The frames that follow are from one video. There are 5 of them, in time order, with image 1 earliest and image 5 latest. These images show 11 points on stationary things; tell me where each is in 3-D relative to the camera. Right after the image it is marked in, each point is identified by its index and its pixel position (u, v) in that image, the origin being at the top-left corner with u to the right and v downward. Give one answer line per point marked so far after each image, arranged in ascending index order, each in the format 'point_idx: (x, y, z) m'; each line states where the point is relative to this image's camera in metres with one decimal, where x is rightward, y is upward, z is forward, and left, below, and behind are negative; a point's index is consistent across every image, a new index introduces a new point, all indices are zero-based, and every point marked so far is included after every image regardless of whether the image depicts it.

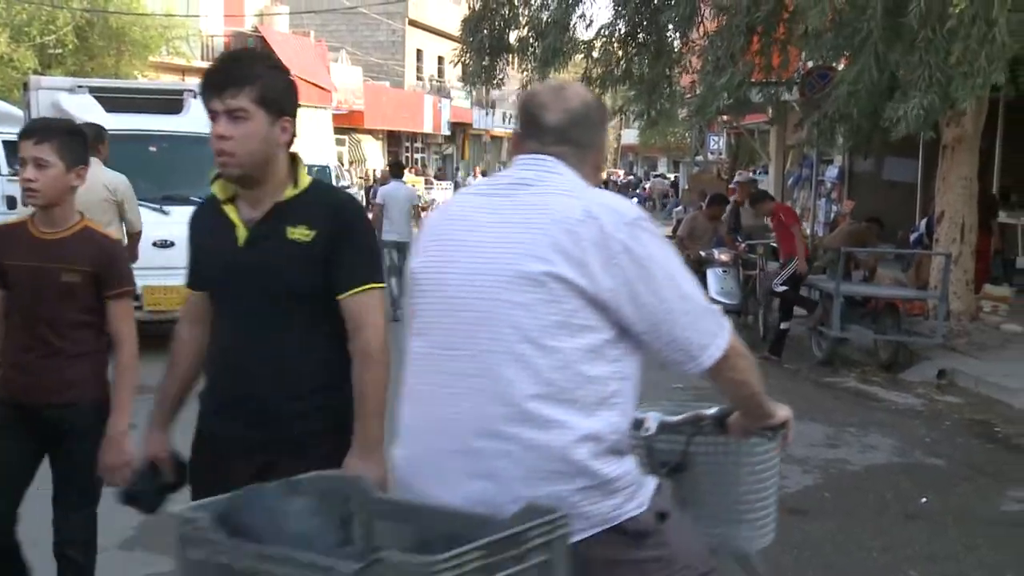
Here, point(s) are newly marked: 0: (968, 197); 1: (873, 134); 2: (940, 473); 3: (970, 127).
0: (+3.8, +0.8, +8.3) m
1: (+3.3, +1.4, +9.3) m
2: (+3.0, -1.3, +6.7) m
3: (+3.8, +1.3, +8.2) m
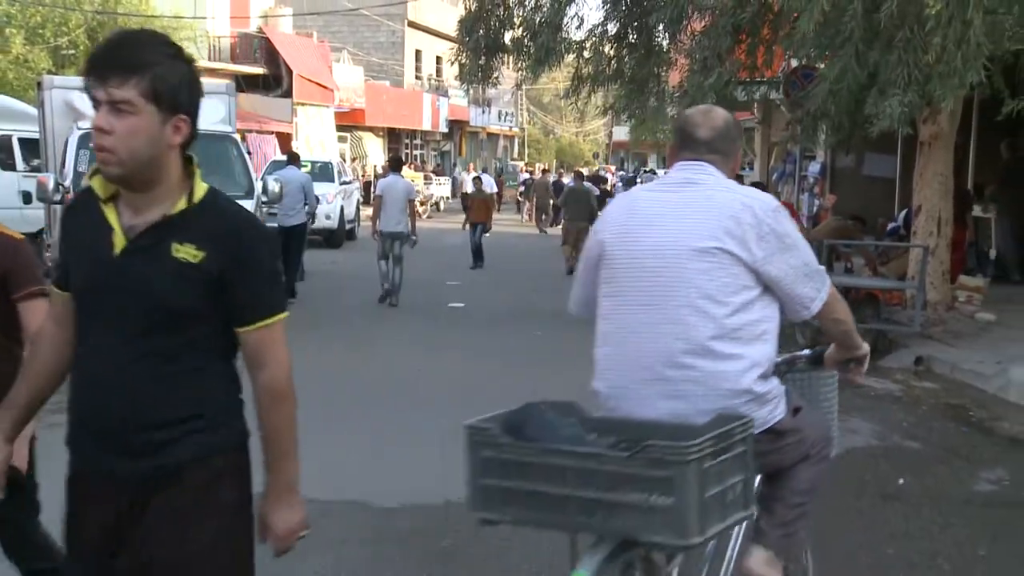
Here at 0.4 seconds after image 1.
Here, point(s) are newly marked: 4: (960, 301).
0: (+3.8, +0.8, +8.7) m
1: (+3.3, +1.5, +9.6) m
2: (+2.9, -1.2, +7.0) m
3: (+3.7, +1.4, +8.5) m
4: (+4.5, -0.1, +10.3) m
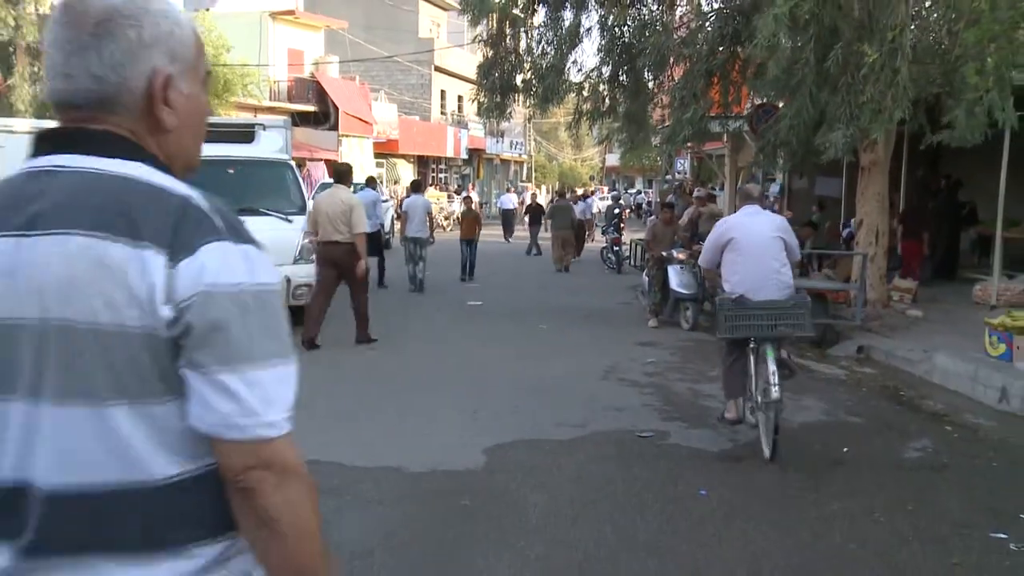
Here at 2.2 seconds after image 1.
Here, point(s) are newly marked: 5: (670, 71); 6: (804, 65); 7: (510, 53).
0: (+3.9, +0.8, +10.3) m
1: (+3.4, +1.5, +11.2) m
2: (+3.0, -1.2, +8.6) m
3: (+3.8, +1.4, +10.1) m
4: (+4.6, -0.1, +11.8) m
5: (+1.7, +2.3, +10.4) m
6: (+2.8, +2.1, +9.4) m
7: (0.0, +2.7, +11.2) m
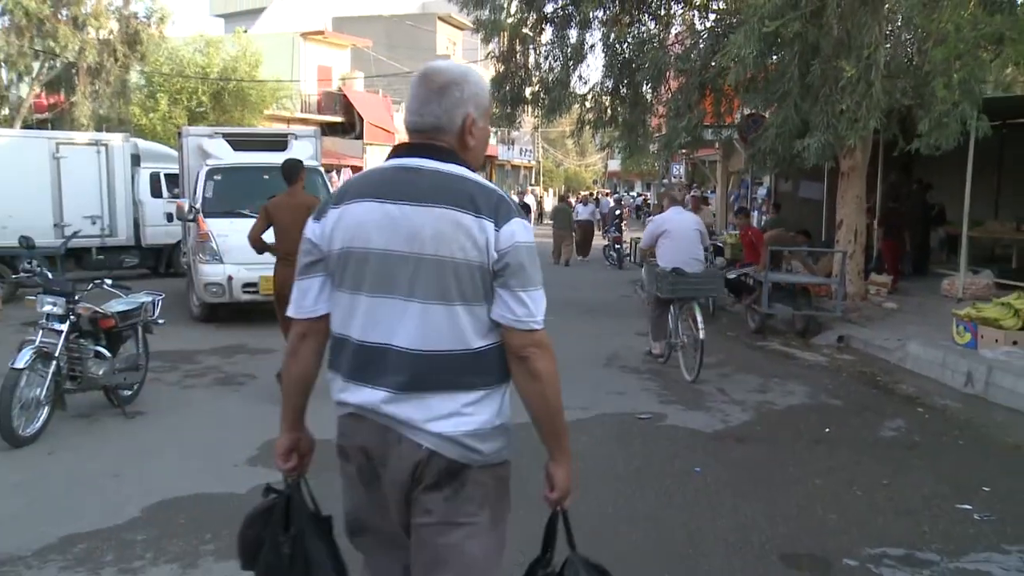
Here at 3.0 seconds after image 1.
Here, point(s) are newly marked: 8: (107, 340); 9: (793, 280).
0: (+4.0, +0.9, +11.2) m
1: (+3.5, +1.5, +12.1) m
2: (+3.1, -1.2, +9.6) m
3: (+3.9, +1.5, +11.0) m
4: (+4.7, -0.1, +12.7) m
5: (+1.8, +2.4, +11.3) m
6: (+2.9, +2.2, +10.3) m
7: (+0.1, +2.7, +12.2) m
8: (-3.7, -0.5, +9.0) m
9: (+3.1, +0.1, +10.7) m
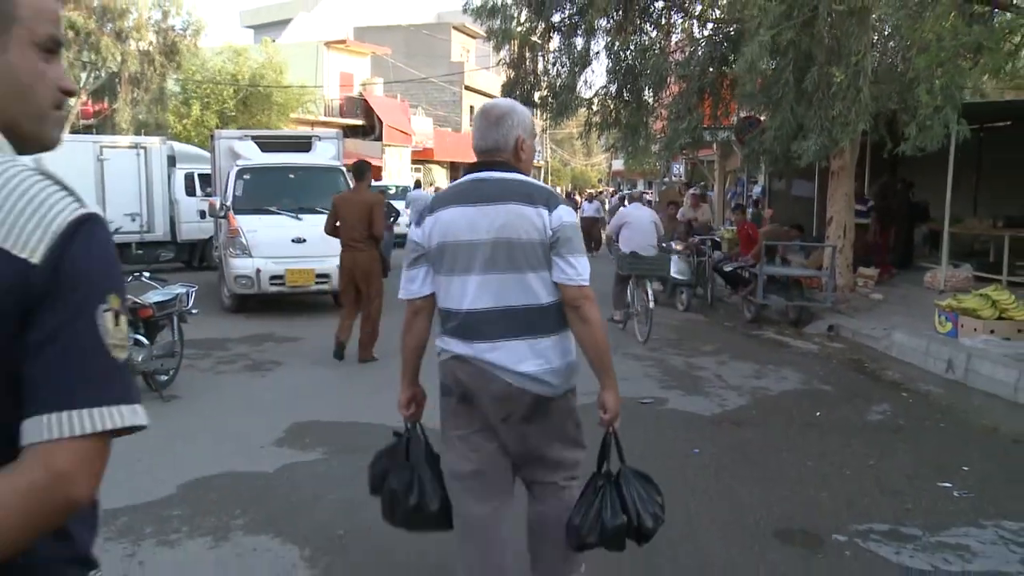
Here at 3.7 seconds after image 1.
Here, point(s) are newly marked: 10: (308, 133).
0: (+4.1, +1.0, +11.8) m
1: (+3.6, +1.6, +12.8) m
2: (+3.2, -1.1, +10.2) m
3: (+4.0, +1.5, +11.7) m
4: (+4.8, 0.0, +13.4) m
5: (+1.9, +2.5, +12.0) m
6: (+3.0, +2.3, +11.0) m
7: (+0.2, +2.8, +12.8) m
8: (-3.6, -0.4, +9.8) m
9: (+3.2, +0.2, +11.4) m
10: (-2.8, +2.1, +13.3) m
